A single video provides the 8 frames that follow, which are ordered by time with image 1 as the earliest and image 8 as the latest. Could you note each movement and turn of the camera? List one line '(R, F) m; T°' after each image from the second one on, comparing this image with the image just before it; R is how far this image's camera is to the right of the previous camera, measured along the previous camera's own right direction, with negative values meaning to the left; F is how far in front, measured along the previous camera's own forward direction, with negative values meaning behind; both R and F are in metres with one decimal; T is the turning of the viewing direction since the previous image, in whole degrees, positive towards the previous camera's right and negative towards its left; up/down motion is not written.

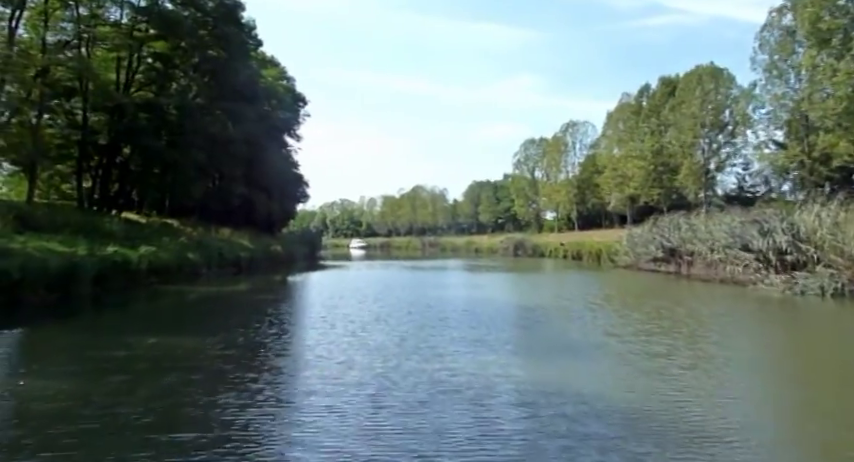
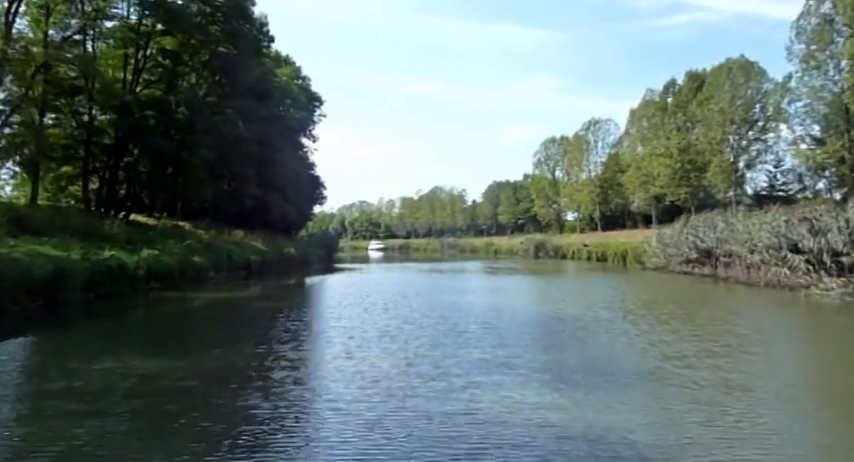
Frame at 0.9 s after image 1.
(+0.1, +1.8) m; -2°
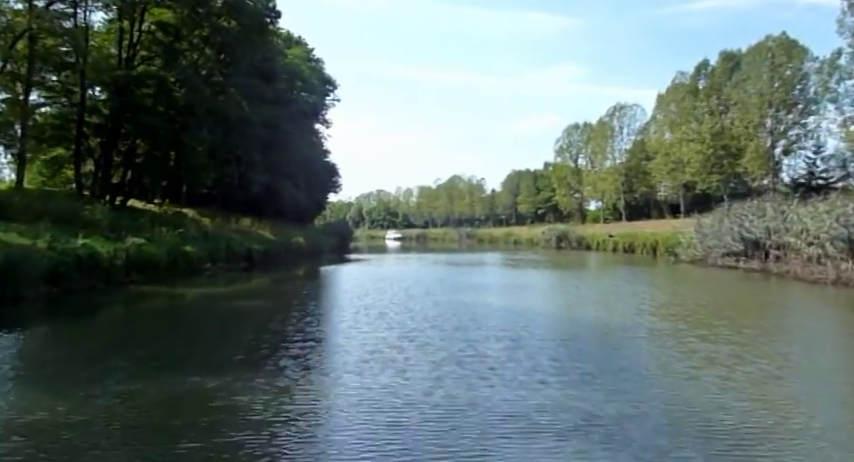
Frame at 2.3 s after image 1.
(+0.2, +2.8) m; -2°
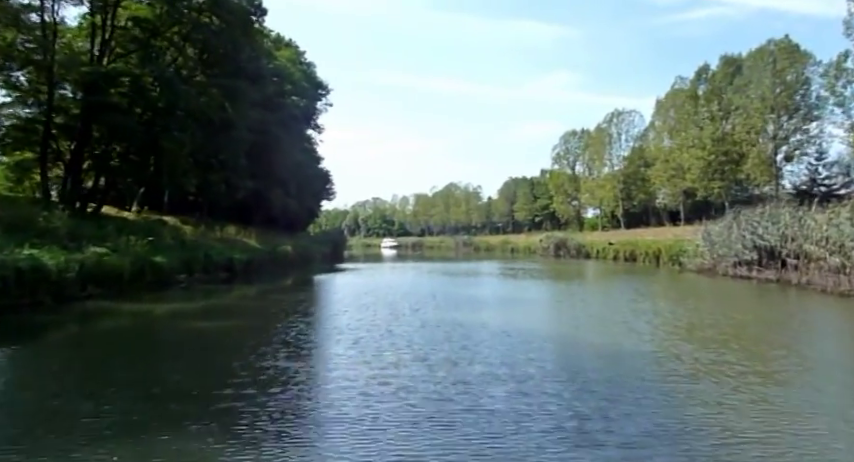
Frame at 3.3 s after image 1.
(+0.2, +2.0) m; 0°
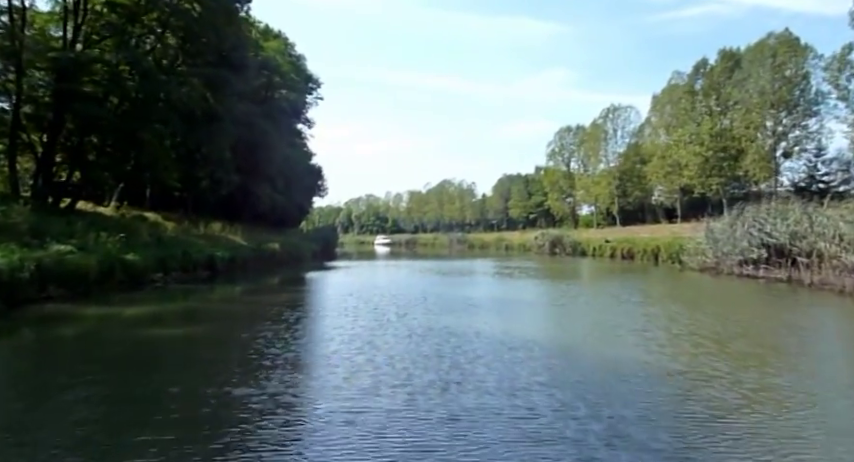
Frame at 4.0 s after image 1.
(+0.1, +1.4) m; +1°
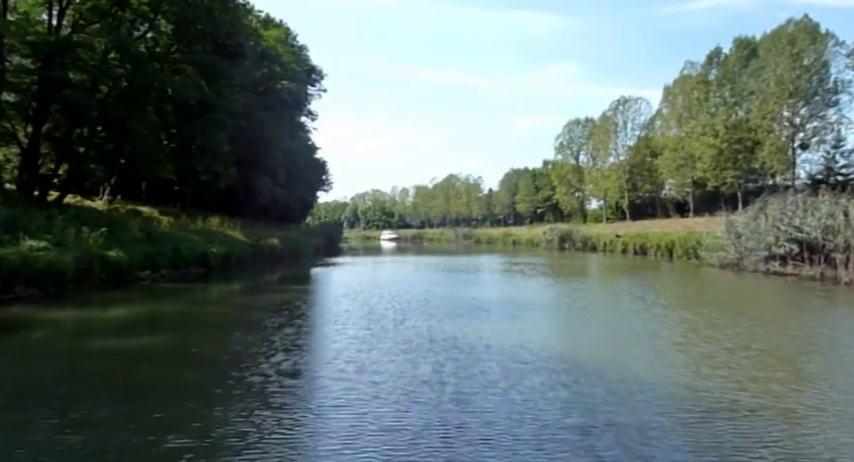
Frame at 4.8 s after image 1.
(+0.1, +1.6) m; -1°
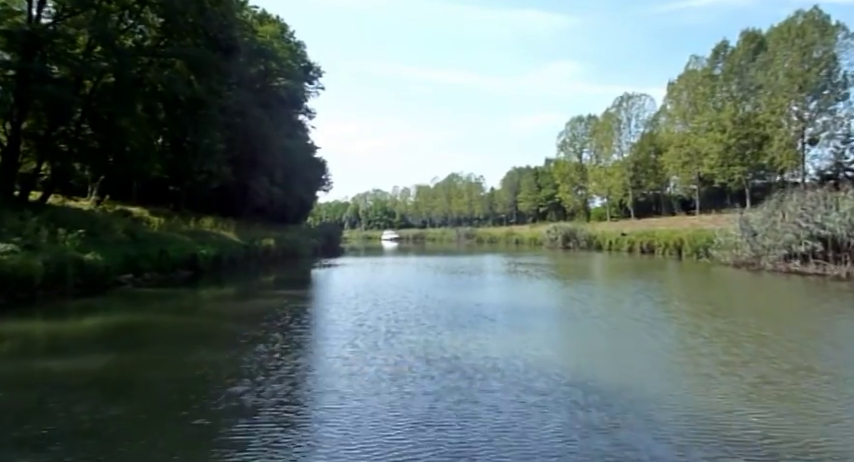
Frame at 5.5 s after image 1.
(+0.1, +1.4) m; 0°
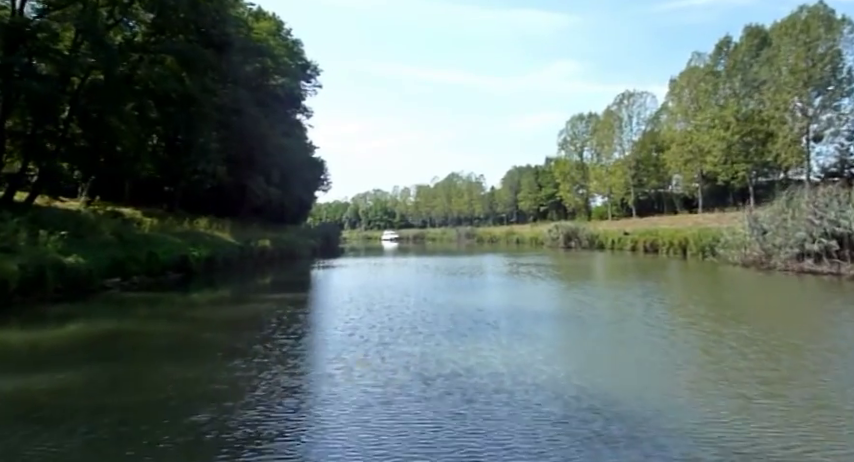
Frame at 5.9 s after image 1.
(+0.1, +0.9) m; 0°
